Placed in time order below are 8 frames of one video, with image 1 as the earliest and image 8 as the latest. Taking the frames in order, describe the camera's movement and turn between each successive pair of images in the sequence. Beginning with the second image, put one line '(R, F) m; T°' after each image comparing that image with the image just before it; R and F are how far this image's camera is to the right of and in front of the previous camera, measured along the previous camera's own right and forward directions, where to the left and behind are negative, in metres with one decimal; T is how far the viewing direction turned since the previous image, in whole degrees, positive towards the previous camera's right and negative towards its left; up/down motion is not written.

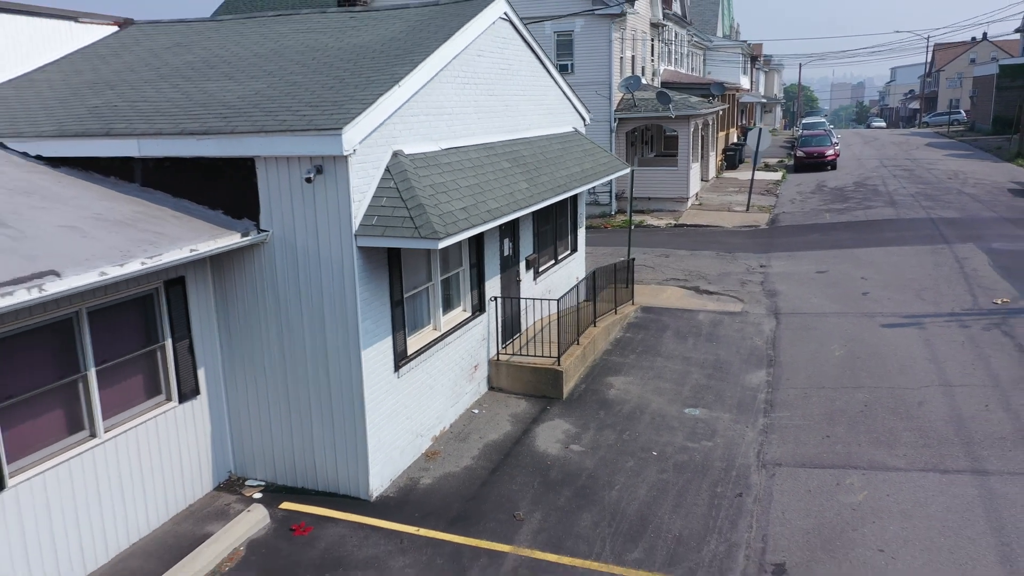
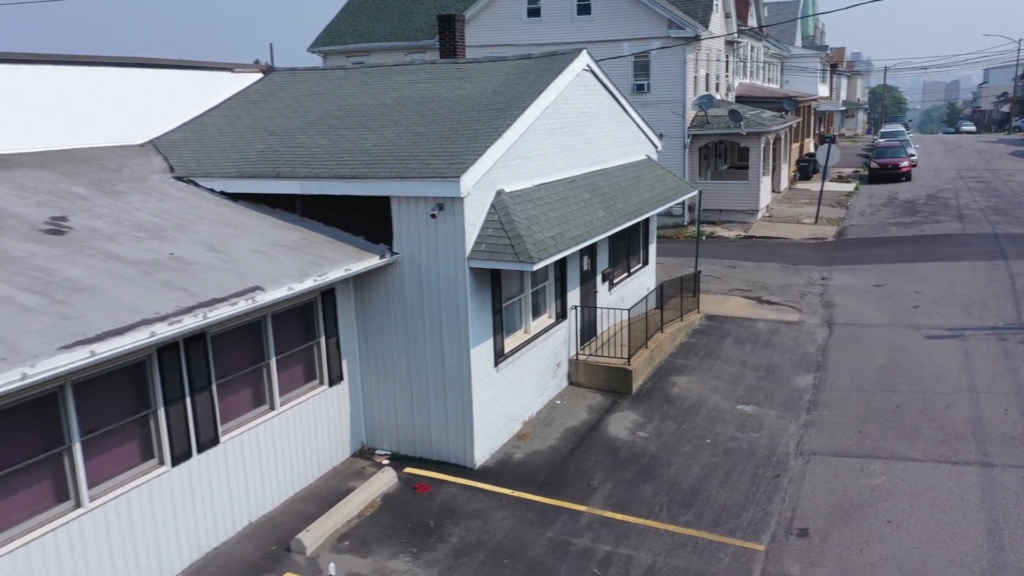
(0.0, -1.6) m; -5°
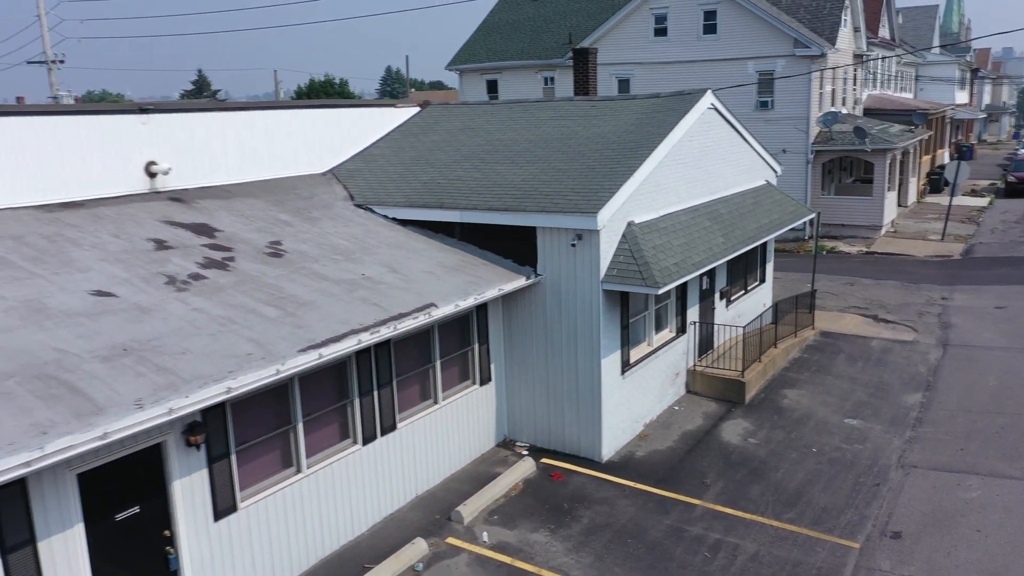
(-0.1, -1.3) m; -8°
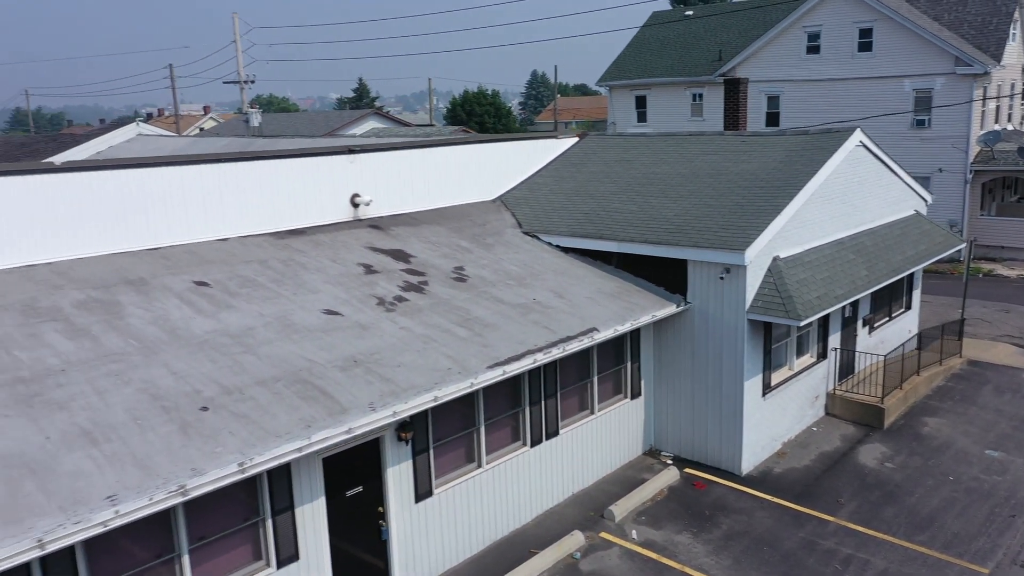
(-0.2, -1.2) m; -9°
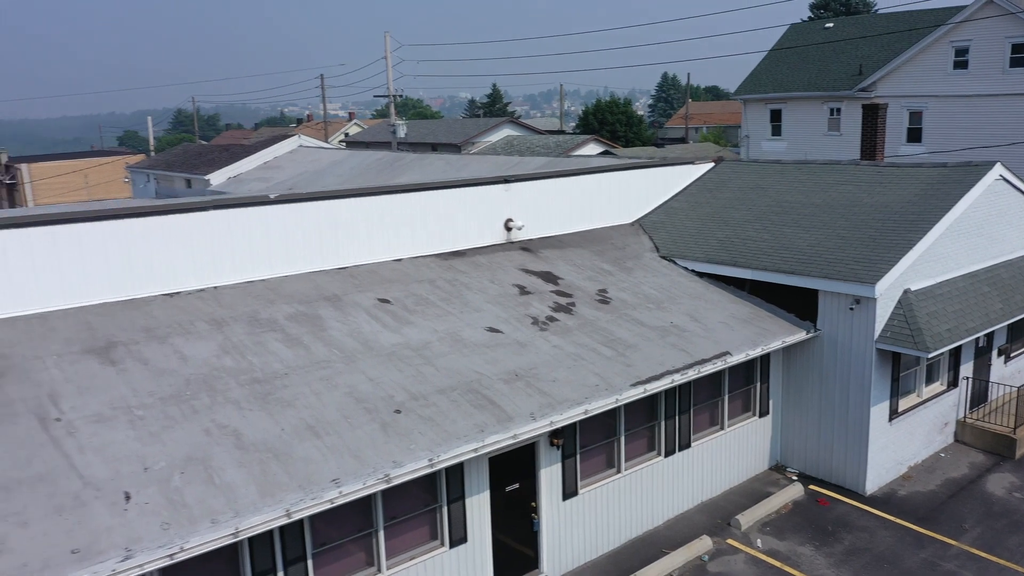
(-0.2, -1.1) m; -9°
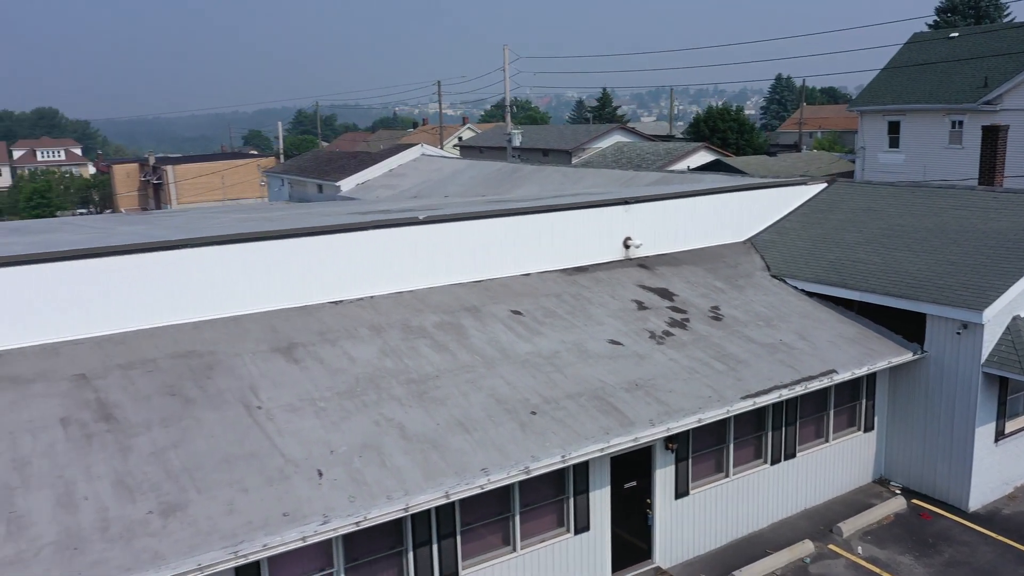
(-0.3, -1.1) m; -7°
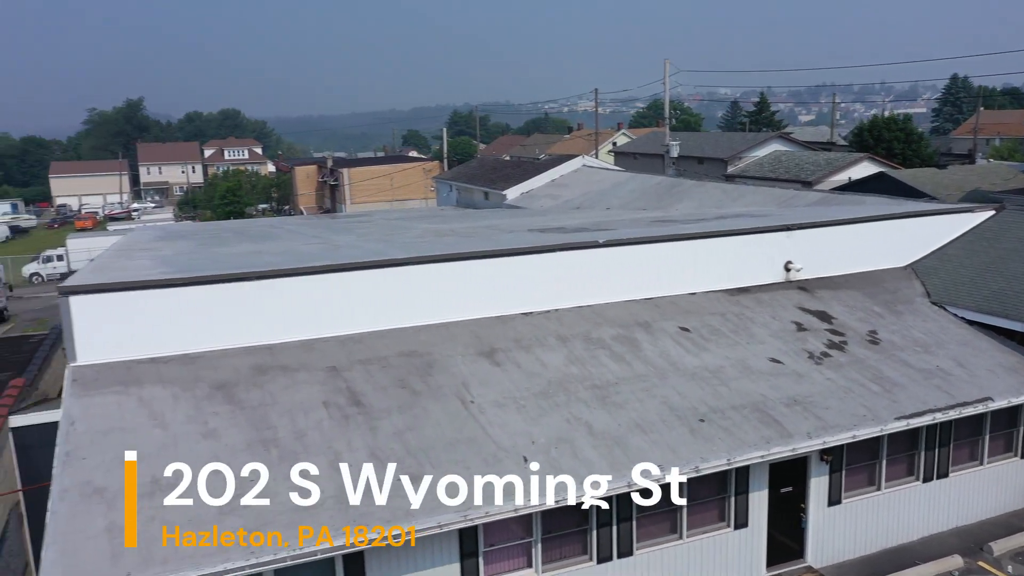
(-0.4, -1.6) m; -10°
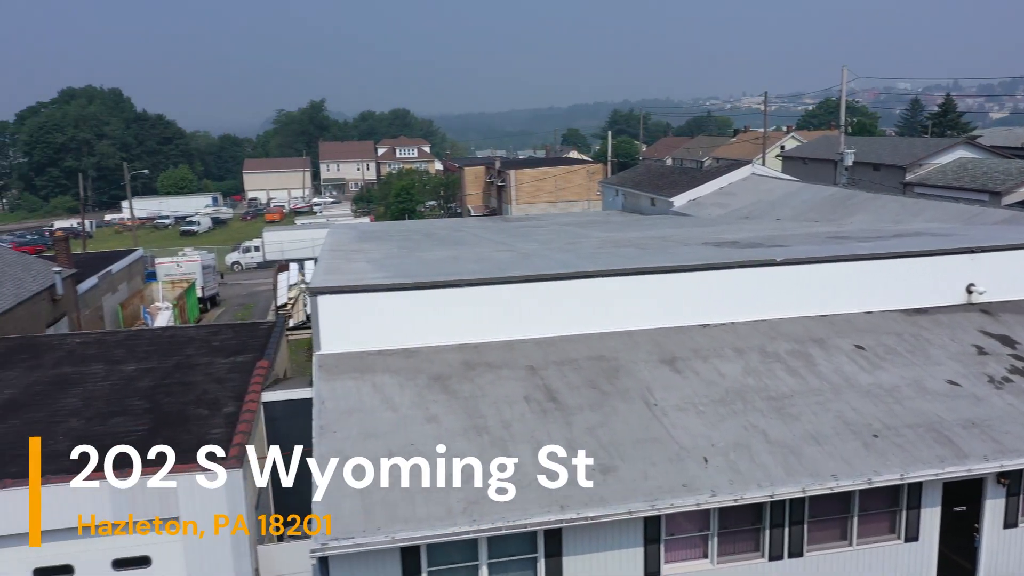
(-0.4, -1.3) m; -11°
